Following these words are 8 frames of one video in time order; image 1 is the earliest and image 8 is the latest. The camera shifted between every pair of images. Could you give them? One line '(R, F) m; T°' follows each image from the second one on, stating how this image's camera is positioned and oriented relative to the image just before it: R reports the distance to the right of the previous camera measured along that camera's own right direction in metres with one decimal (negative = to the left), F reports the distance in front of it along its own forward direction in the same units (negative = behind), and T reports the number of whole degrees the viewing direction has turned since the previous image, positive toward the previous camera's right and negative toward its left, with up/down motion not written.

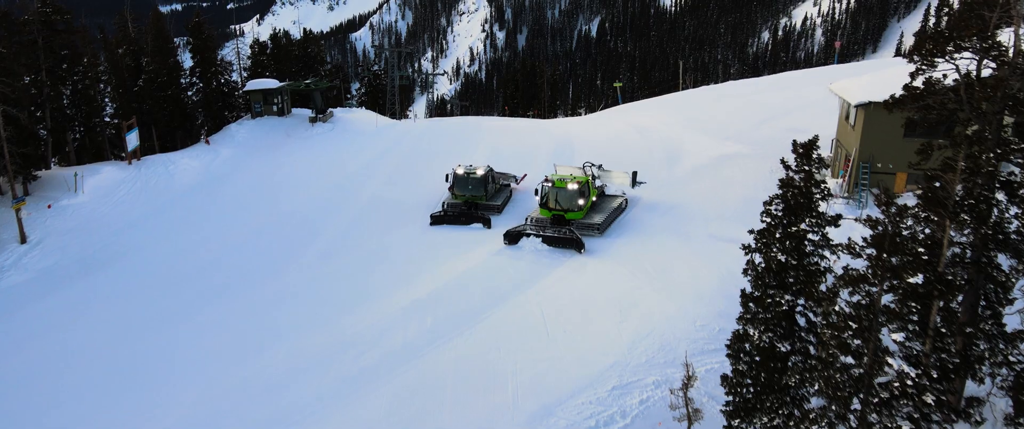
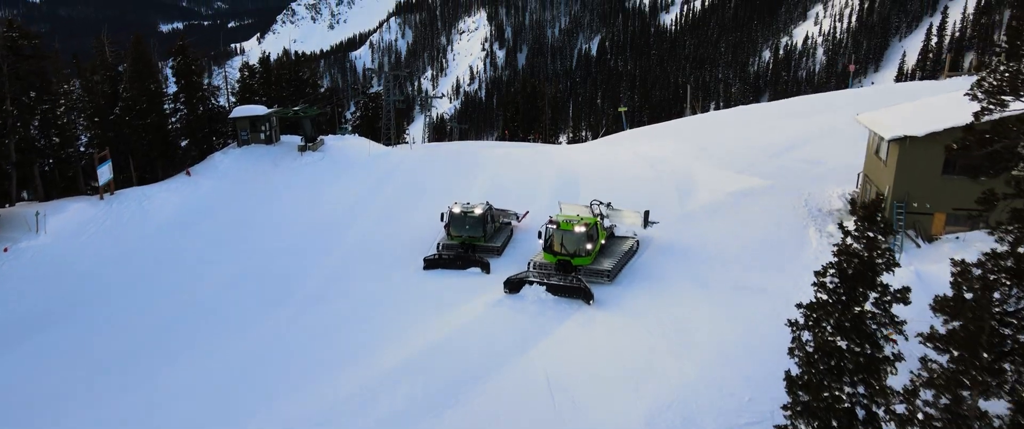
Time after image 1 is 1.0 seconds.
(0.0, +1.1) m; 0°
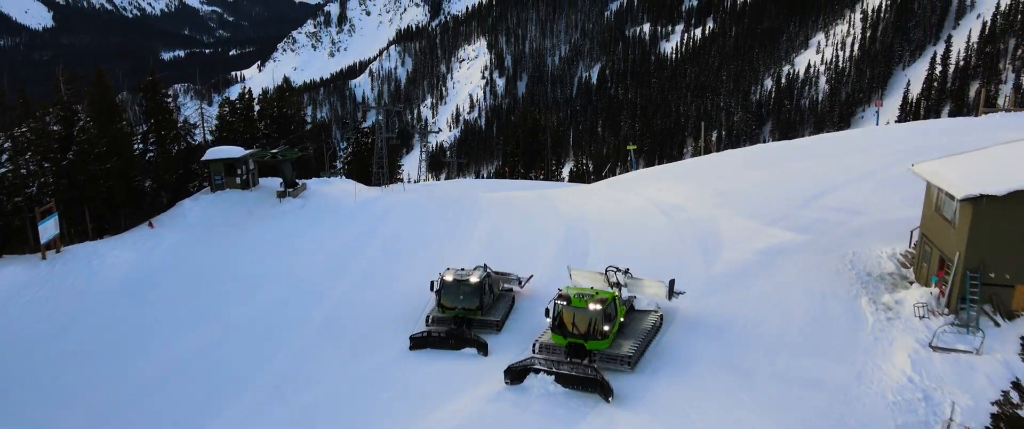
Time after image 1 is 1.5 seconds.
(0.0, +1.9) m; 0°
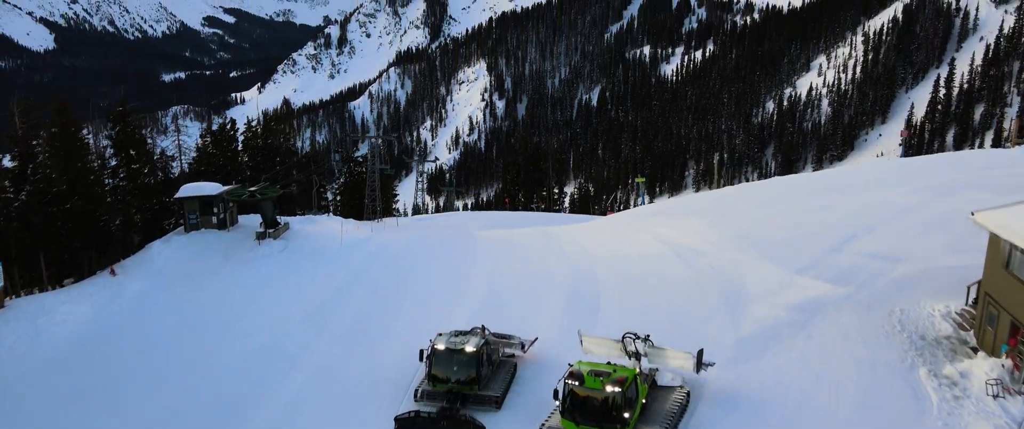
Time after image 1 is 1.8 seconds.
(0.0, +1.5) m; 0°
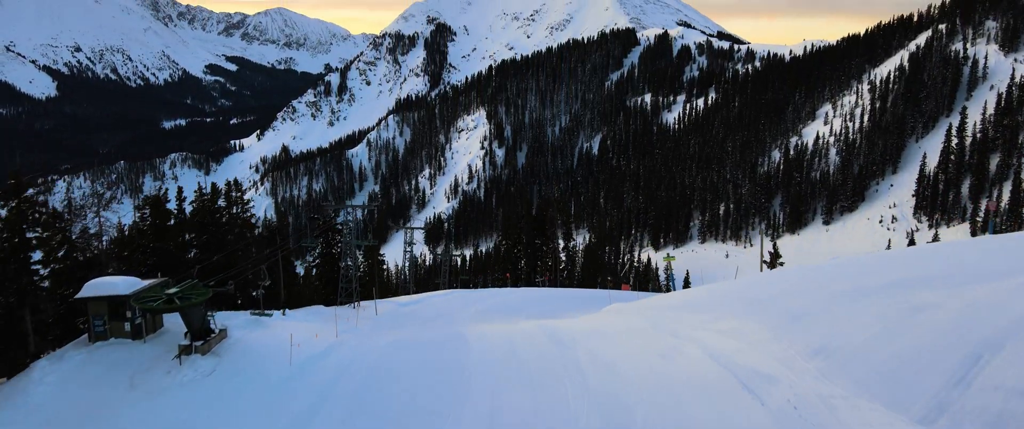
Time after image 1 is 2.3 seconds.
(-0.1, +3.8) m; 0°
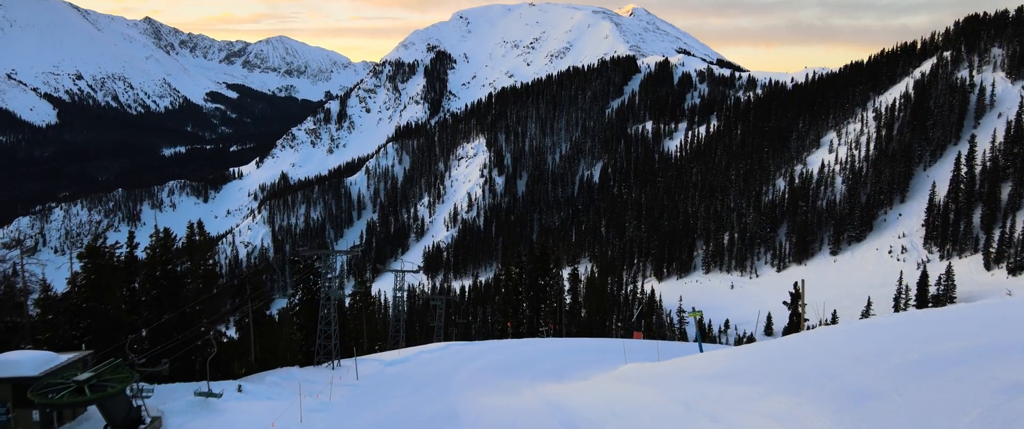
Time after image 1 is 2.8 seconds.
(0.0, +2.4) m; 0°
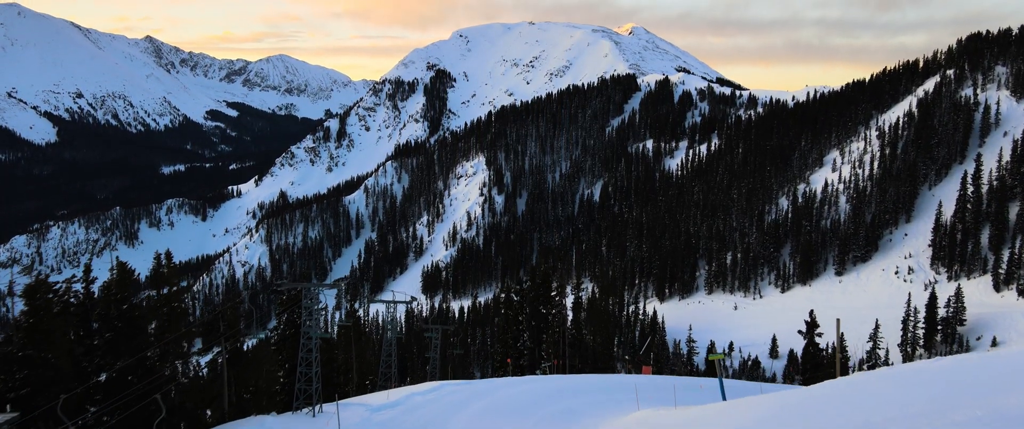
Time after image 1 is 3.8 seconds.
(0.0, +1.6) m; 0°
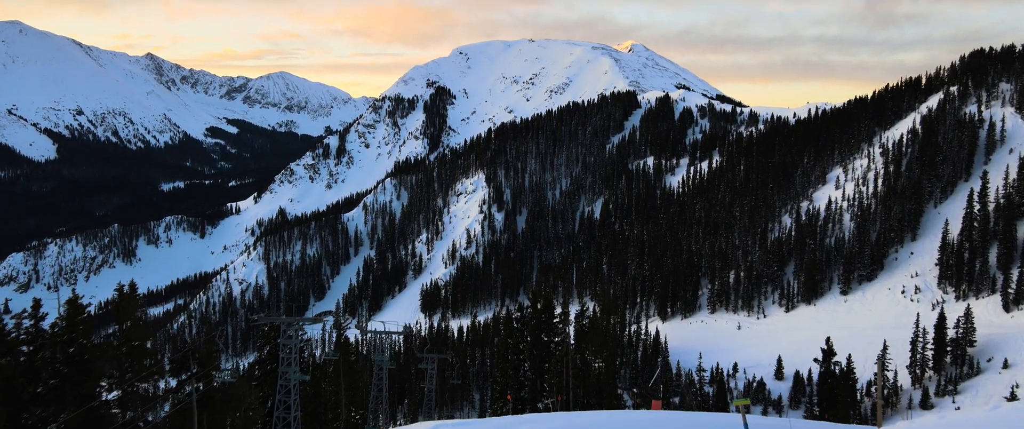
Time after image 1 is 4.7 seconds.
(0.0, +1.5) m; 0°
